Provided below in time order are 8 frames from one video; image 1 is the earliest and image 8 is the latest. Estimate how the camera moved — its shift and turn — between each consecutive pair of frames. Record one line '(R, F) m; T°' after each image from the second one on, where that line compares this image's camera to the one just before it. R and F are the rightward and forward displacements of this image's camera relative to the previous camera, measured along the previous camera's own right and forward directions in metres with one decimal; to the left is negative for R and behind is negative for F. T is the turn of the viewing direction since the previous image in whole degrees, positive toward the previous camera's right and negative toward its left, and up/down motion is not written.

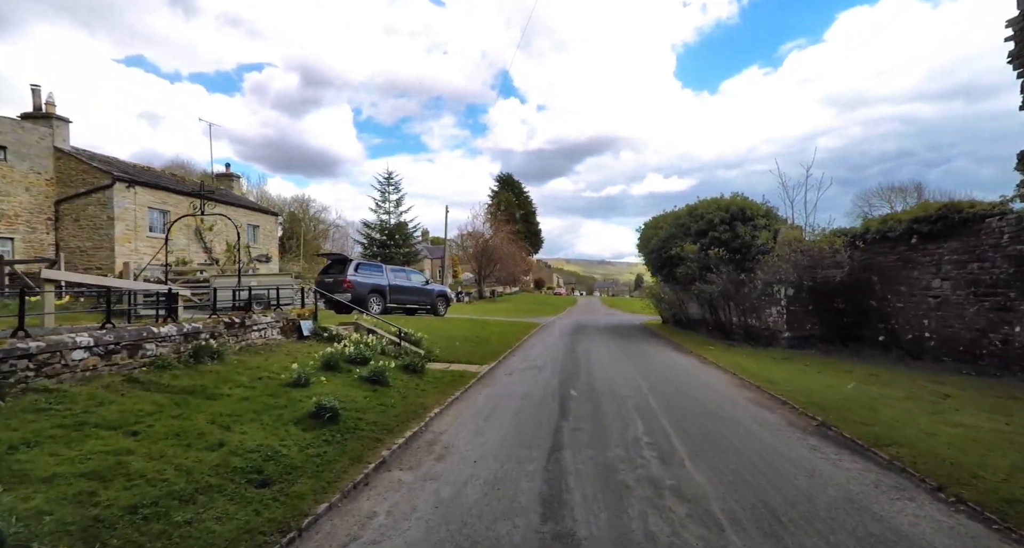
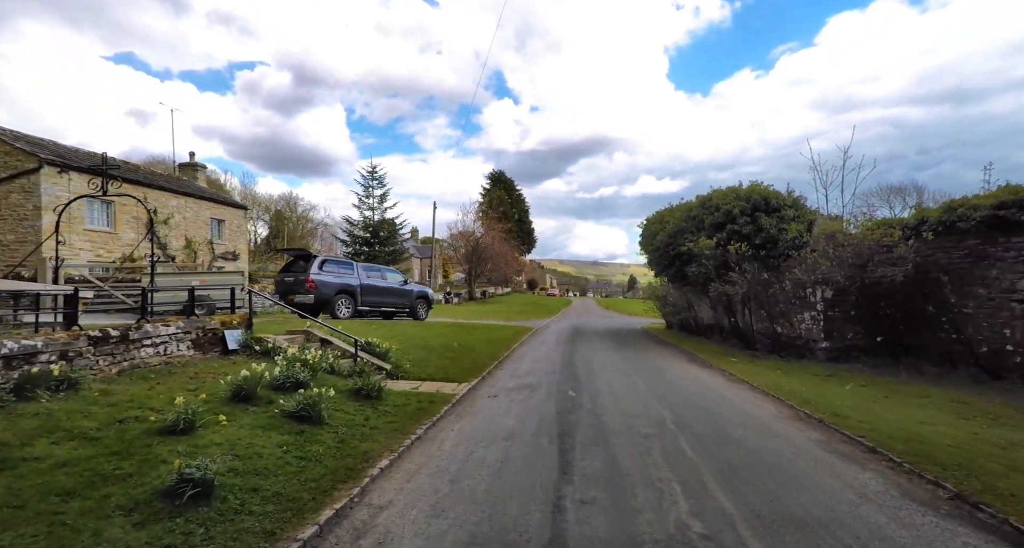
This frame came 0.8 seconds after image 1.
(+0.1, +2.1) m; +1°
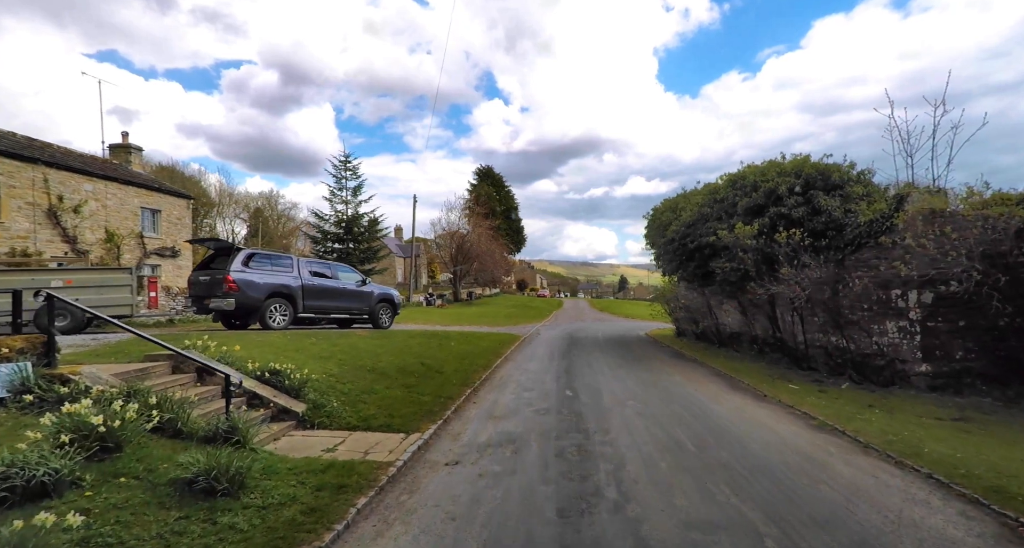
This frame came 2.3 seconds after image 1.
(+0.2, +3.3) m; +1°
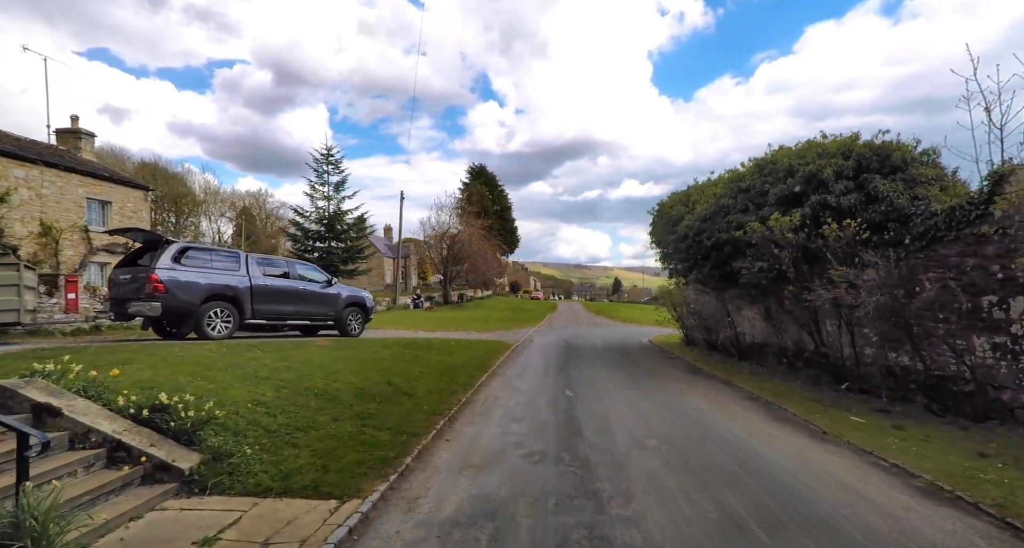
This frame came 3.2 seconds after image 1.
(+0.1, +2.0) m; +1°
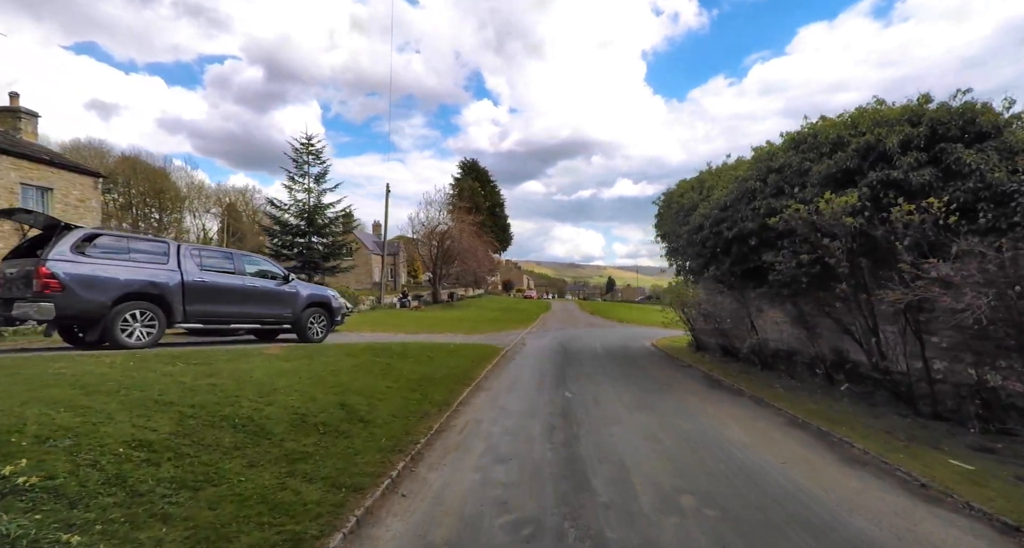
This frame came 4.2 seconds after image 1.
(+0.1, +1.8) m; +1°
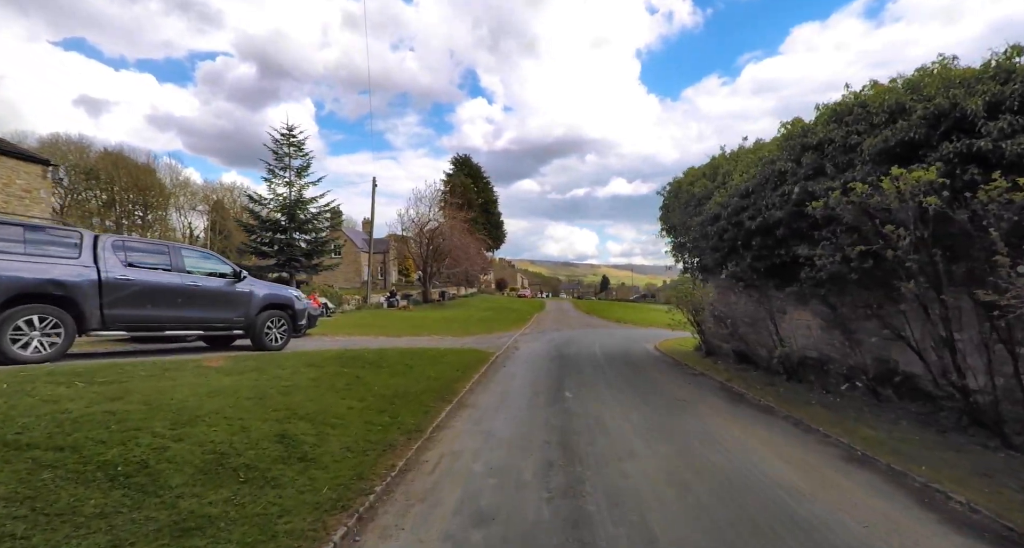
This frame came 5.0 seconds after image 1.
(+0.1, +1.5) m; +1°
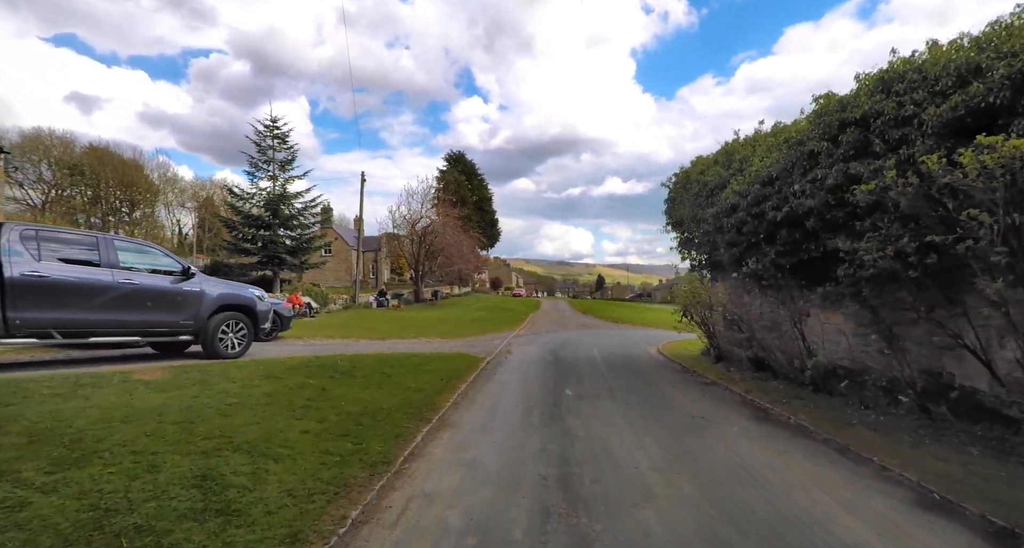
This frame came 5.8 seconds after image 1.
(+0.1, +1.2) m; +1°
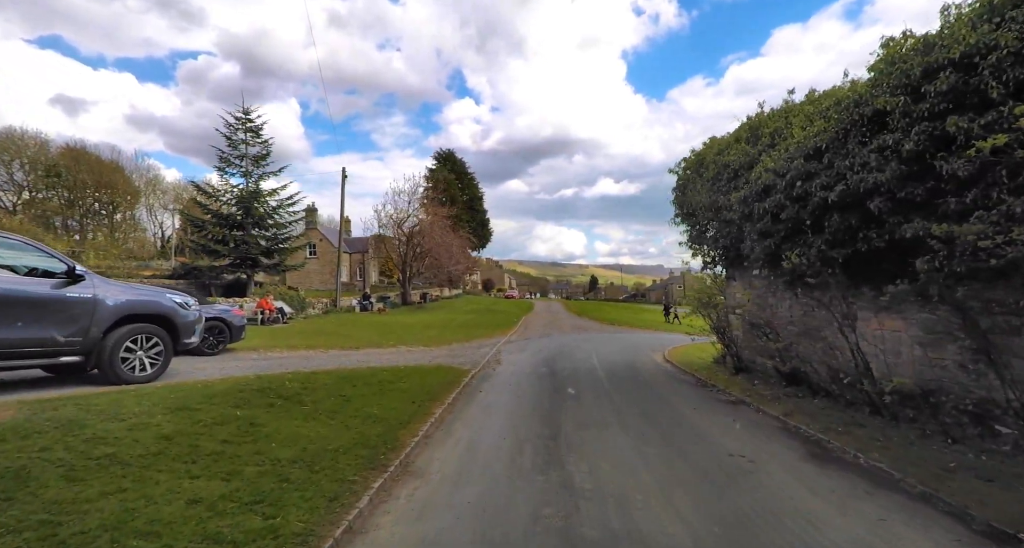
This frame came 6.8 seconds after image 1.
(+0.1, +1.8) m; +1°
